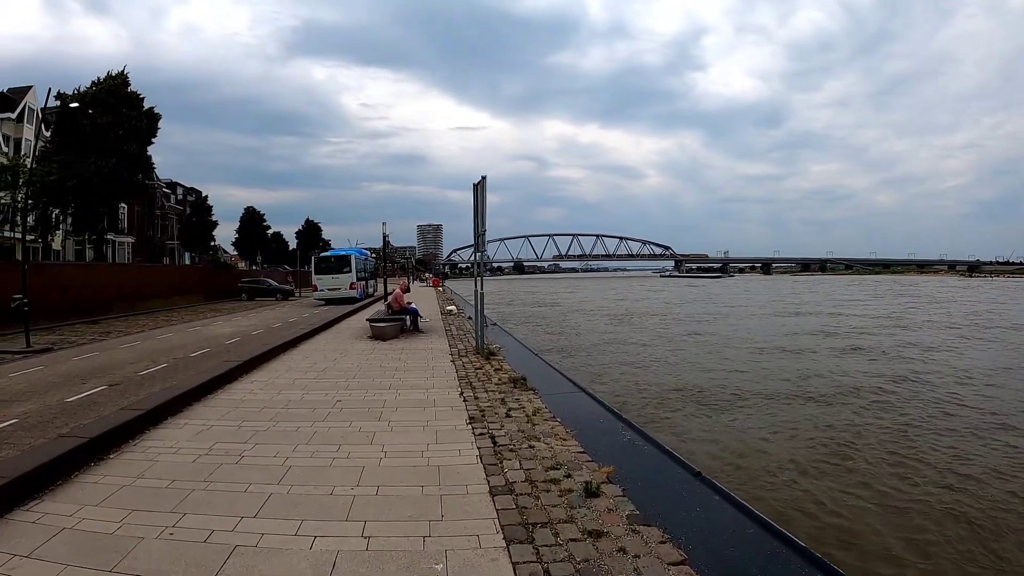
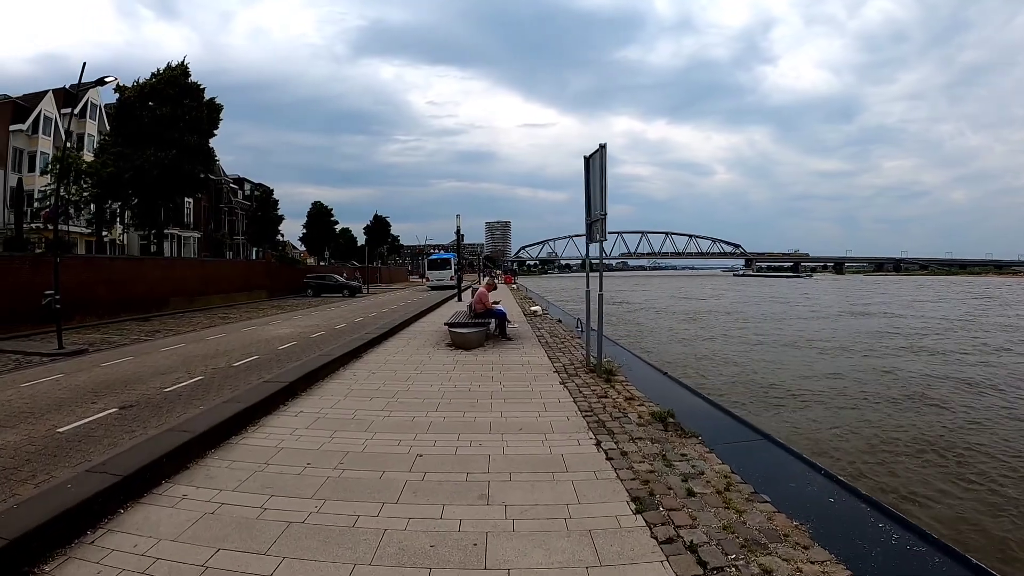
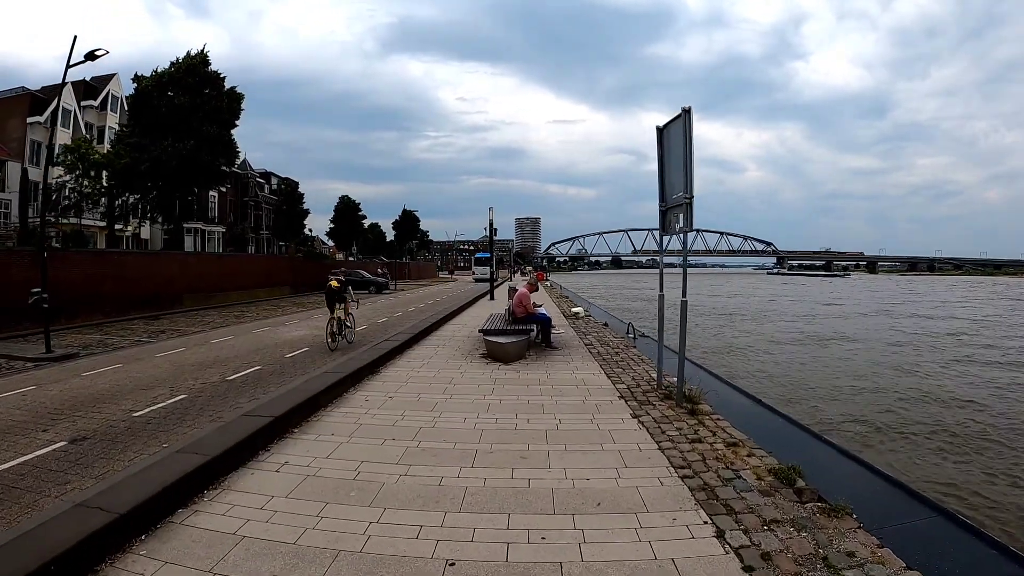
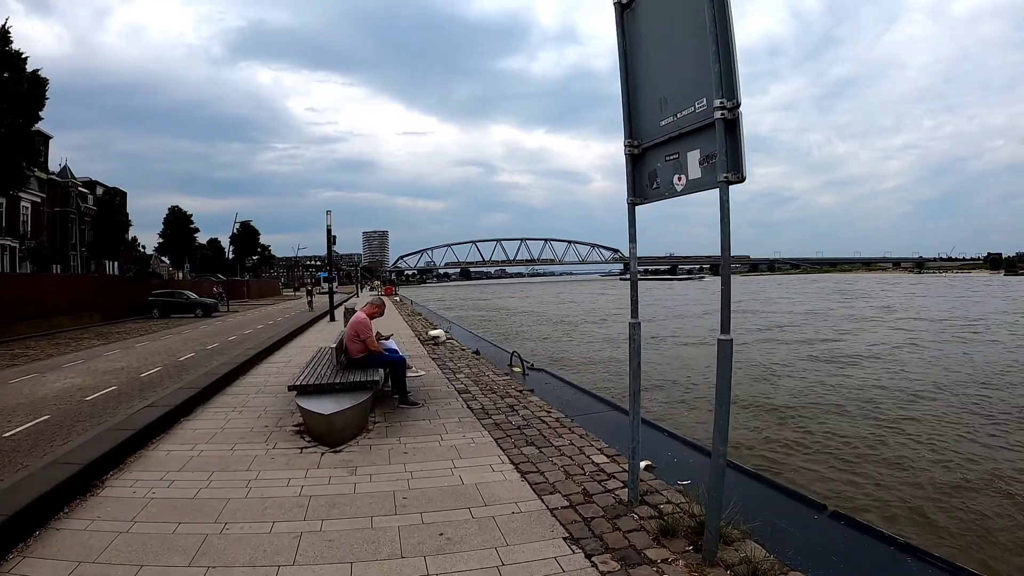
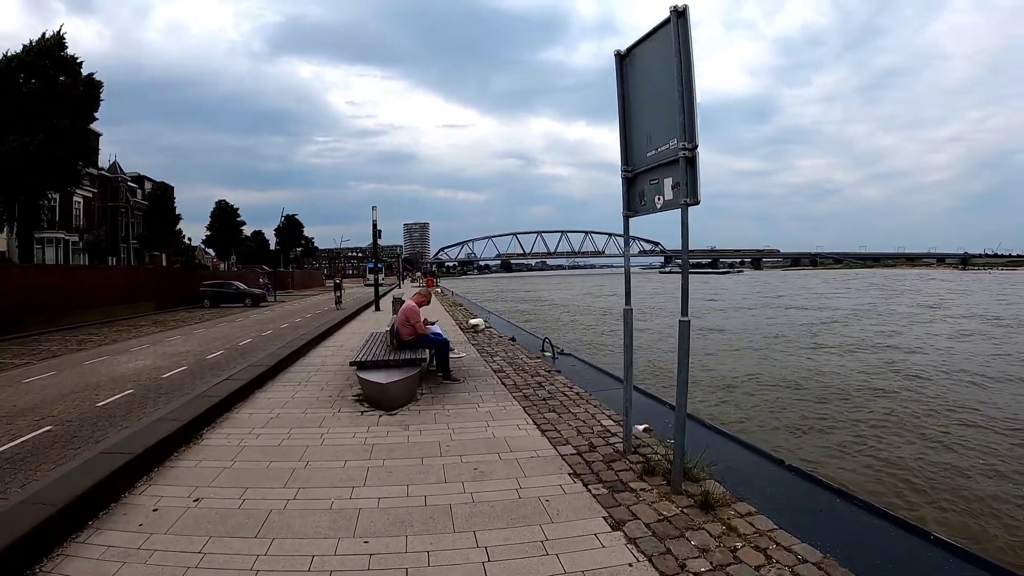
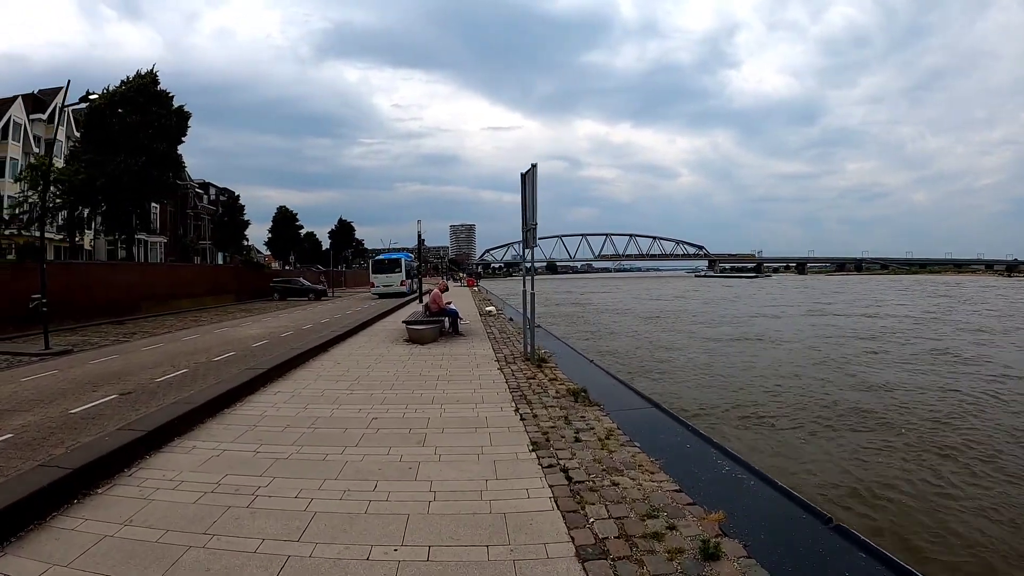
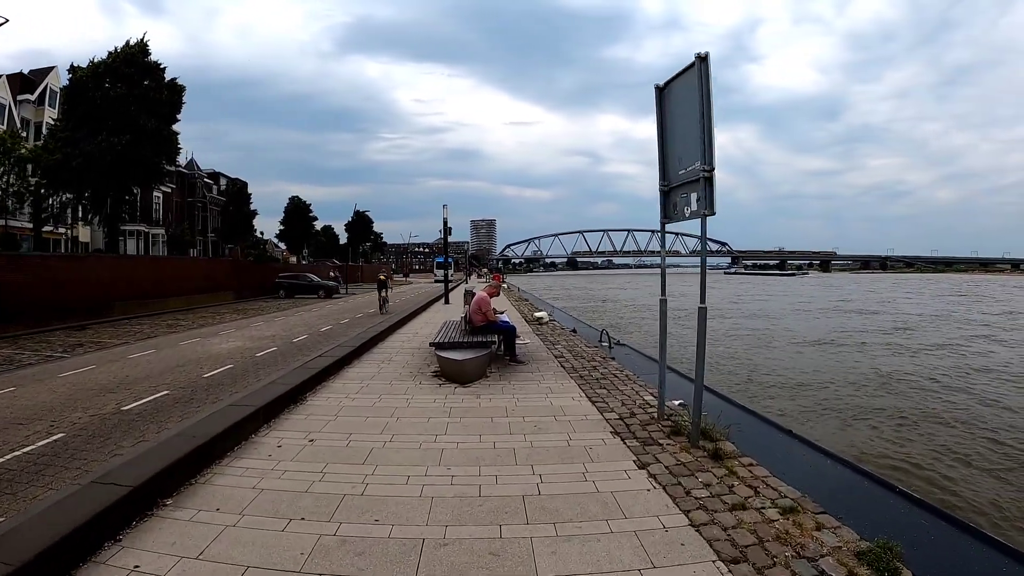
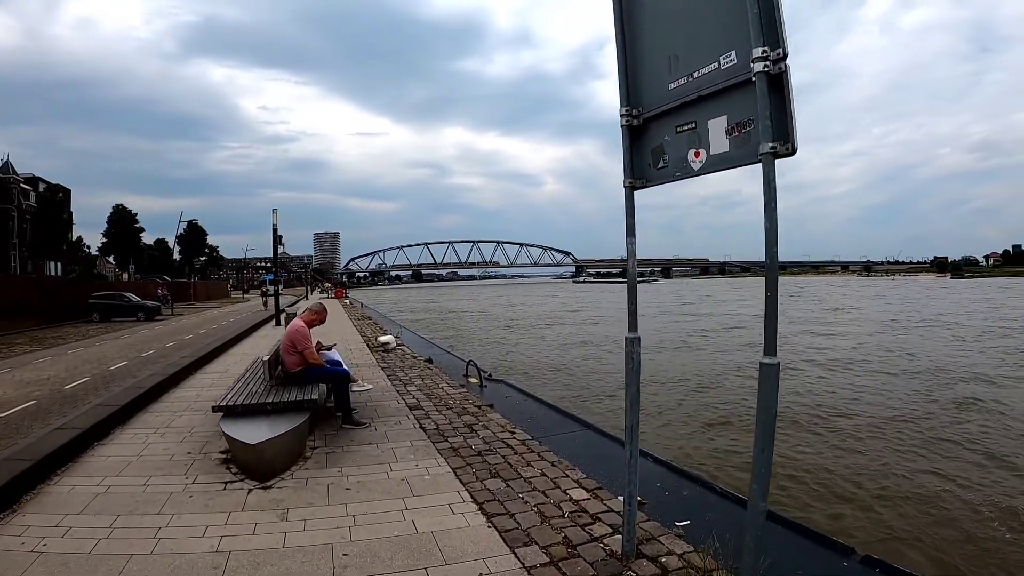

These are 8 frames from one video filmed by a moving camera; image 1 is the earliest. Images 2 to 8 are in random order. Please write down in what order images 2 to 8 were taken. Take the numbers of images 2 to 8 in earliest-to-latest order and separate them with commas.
6, 2, 3, 7, 5, 4, 8
